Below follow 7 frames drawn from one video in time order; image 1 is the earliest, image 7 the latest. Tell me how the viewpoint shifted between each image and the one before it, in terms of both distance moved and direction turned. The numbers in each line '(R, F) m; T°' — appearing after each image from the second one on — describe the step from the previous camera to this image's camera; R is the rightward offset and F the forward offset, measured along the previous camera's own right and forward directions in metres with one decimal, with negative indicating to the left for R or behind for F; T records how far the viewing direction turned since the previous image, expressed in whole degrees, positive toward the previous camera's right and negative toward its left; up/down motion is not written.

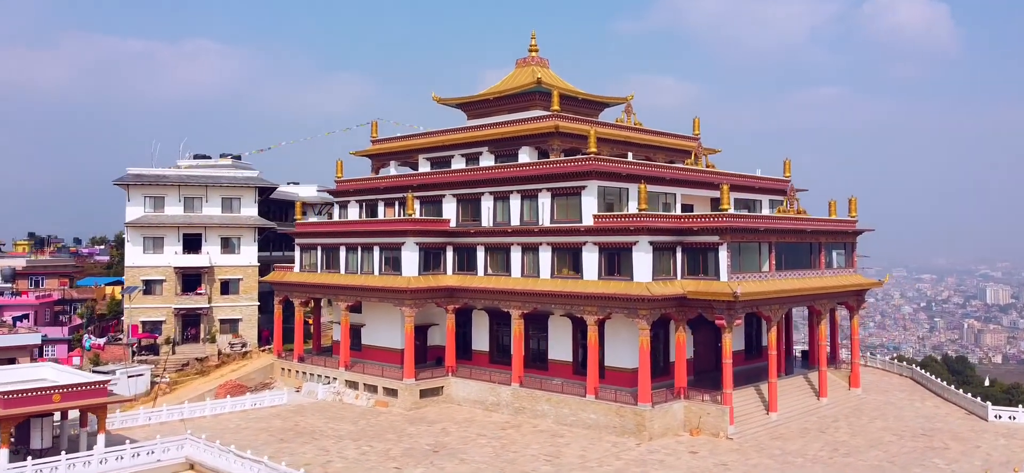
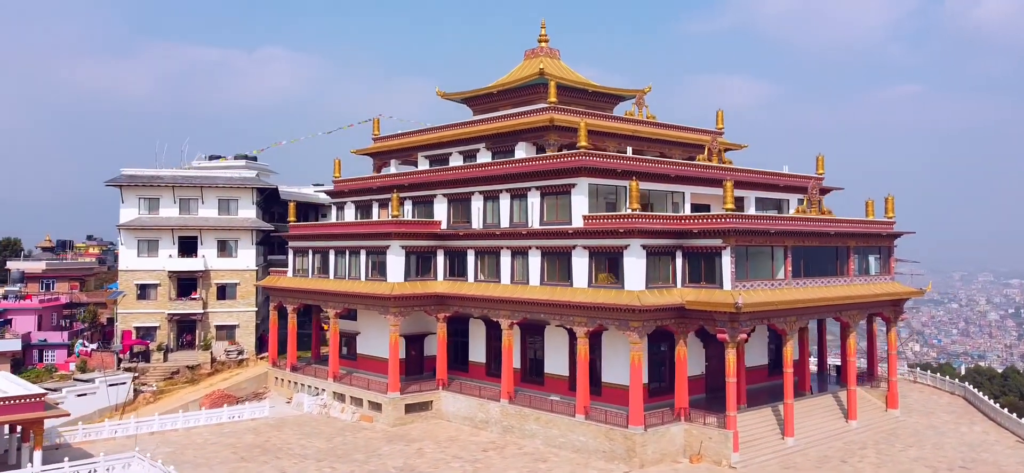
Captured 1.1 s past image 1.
(+2.9, +3.0) m; -4°
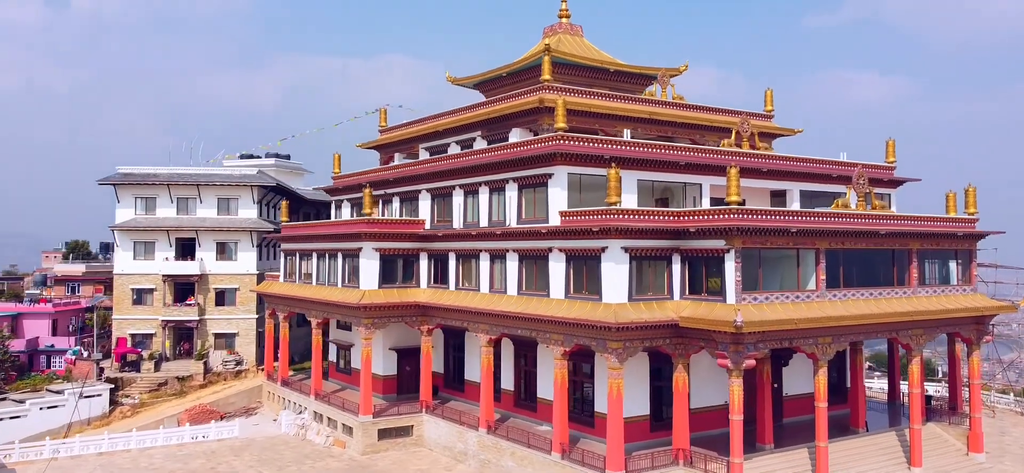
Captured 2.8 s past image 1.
(+4.4, +5.2) m; -7°
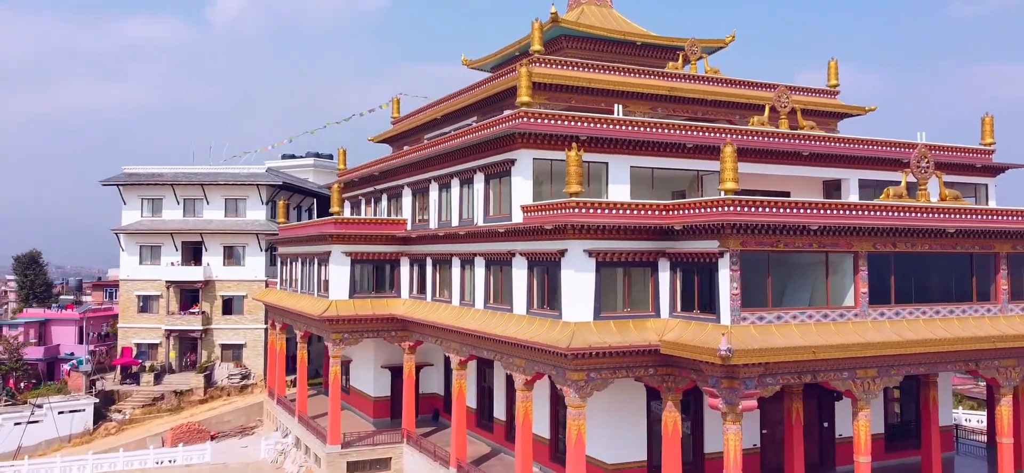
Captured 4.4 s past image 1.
(+4.0, +5.0) m; -8°
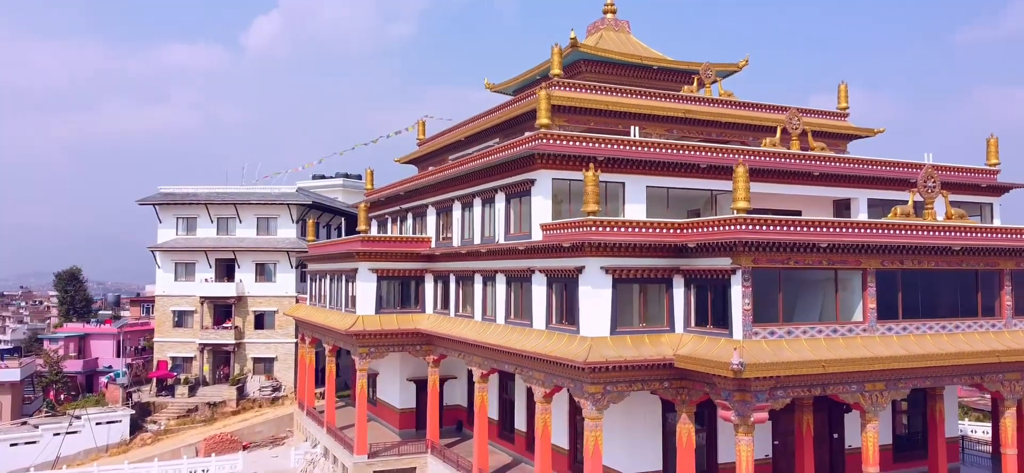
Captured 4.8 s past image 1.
(+0.1, -0.8) m; -2°
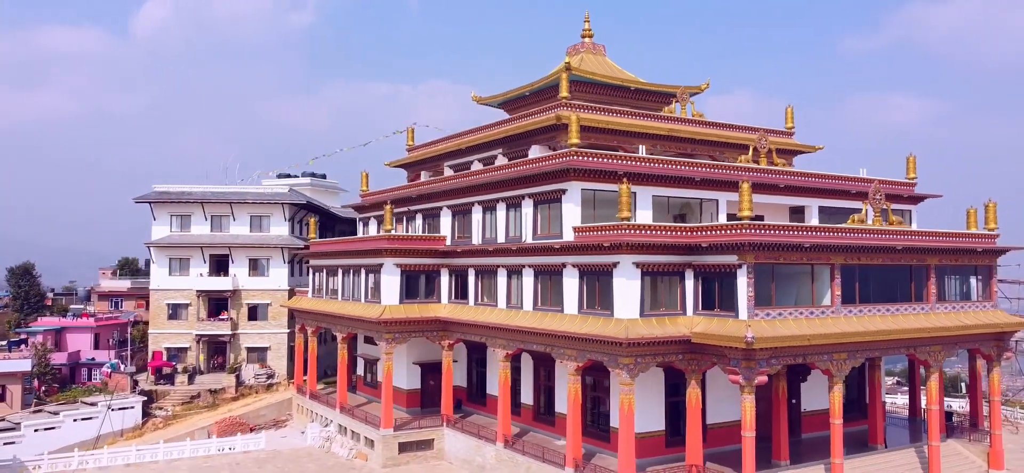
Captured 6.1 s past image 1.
(-4.0, -3.8) m; +7°
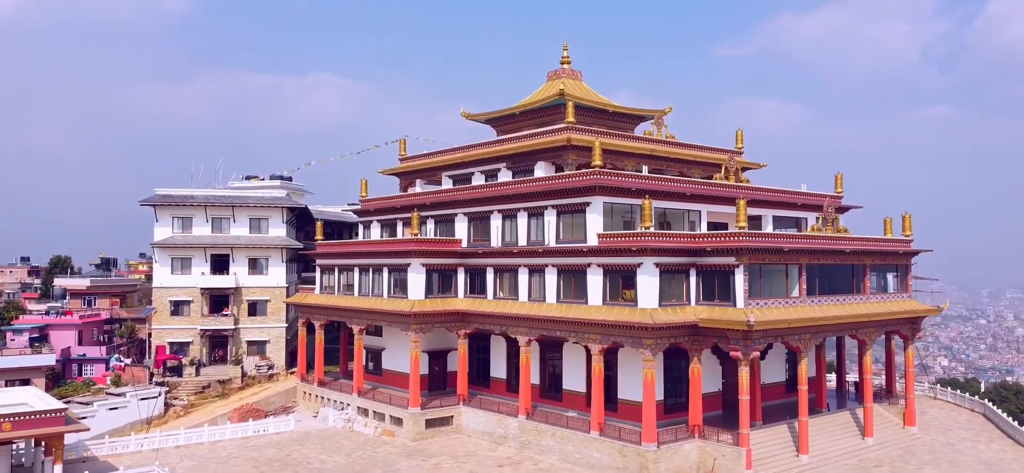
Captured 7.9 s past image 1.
(-5.4, -4.7) m; +8°
